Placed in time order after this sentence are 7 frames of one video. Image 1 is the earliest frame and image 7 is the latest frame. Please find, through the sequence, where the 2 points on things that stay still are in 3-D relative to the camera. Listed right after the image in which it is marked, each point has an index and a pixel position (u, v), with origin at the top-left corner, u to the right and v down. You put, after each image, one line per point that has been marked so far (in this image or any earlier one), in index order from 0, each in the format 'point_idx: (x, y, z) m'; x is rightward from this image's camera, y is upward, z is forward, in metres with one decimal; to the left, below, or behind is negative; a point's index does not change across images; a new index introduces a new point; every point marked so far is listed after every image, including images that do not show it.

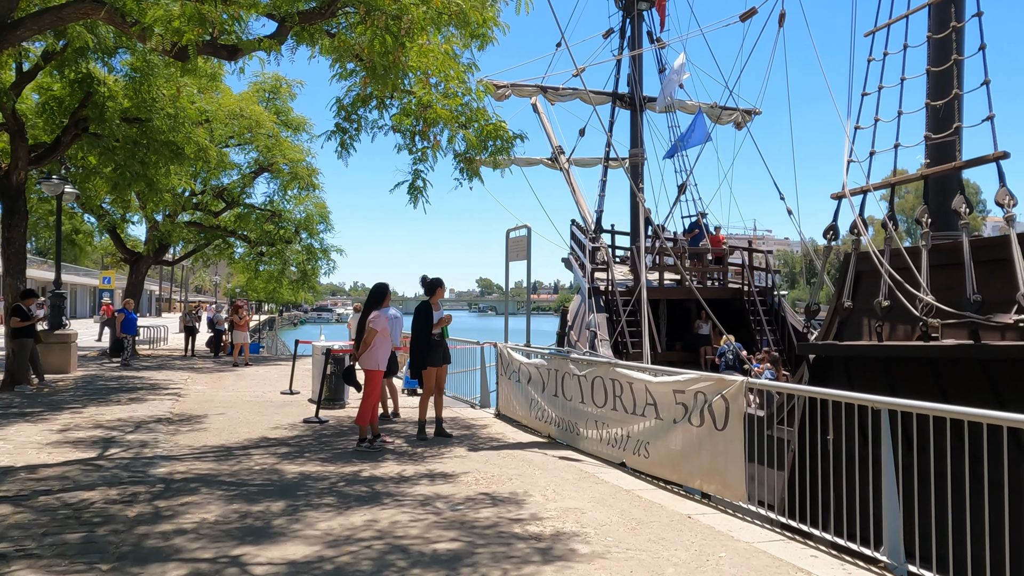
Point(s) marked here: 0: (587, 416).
0: (+0.7, -1.1, +6.8) m
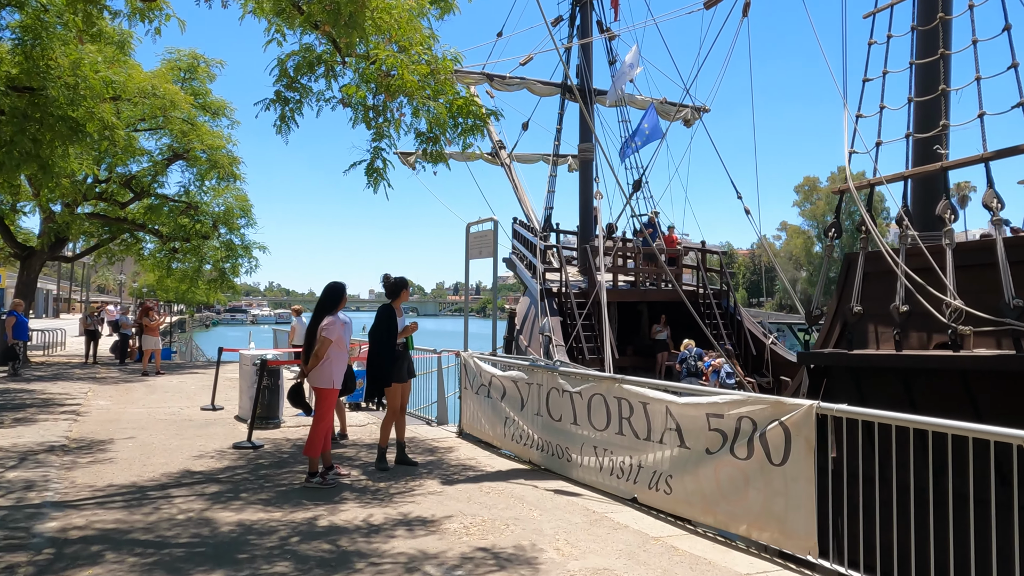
0: (+0.6, -1.2, +5.8) m
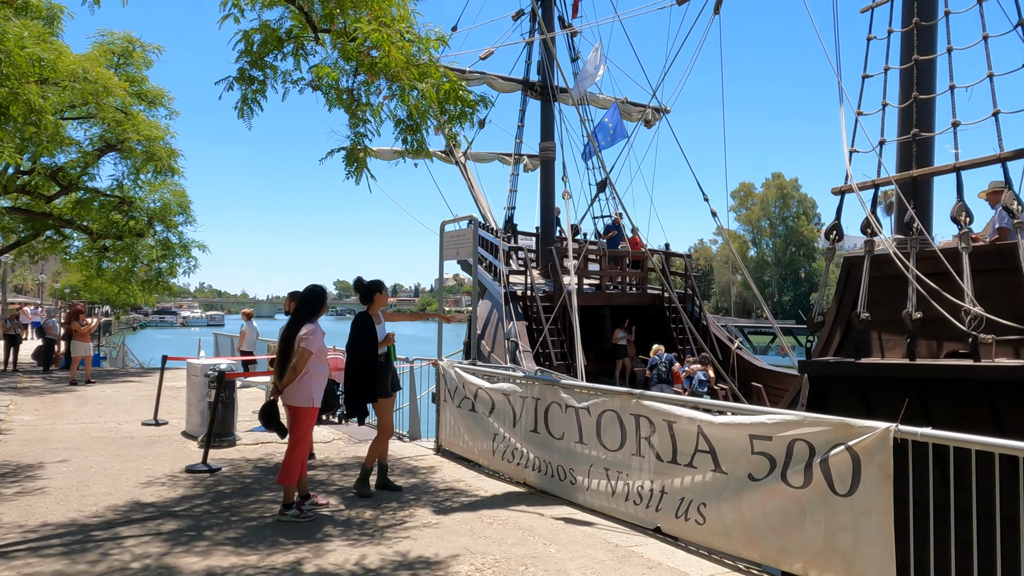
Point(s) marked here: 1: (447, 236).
0: (+0.6, -1.2, +5.2) m
1: (-0.7, +0.6, +8.2) m
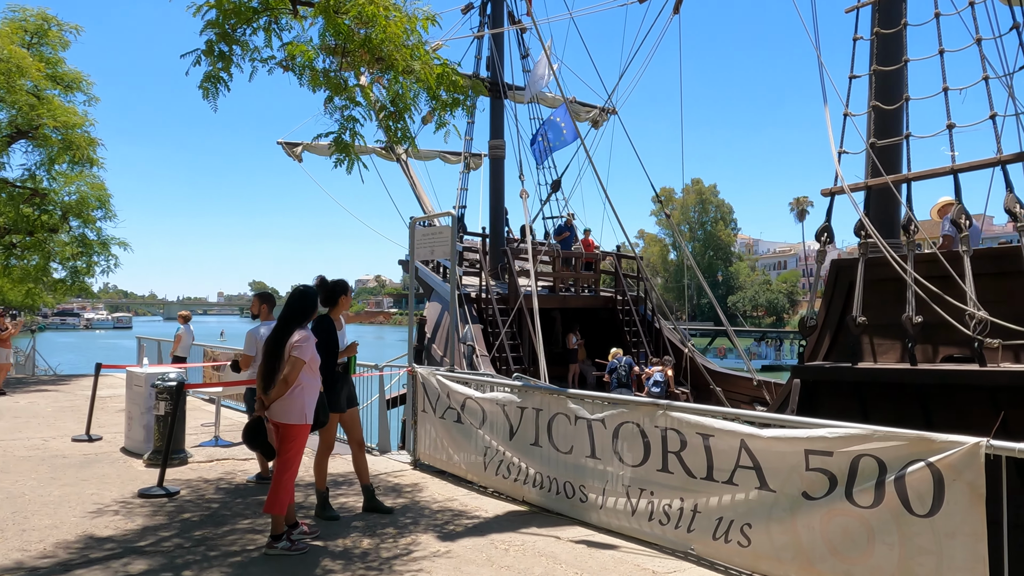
0: (+0.6, -1.2, +4.8) m
1: (-0.9, +0.5, +7.7) m
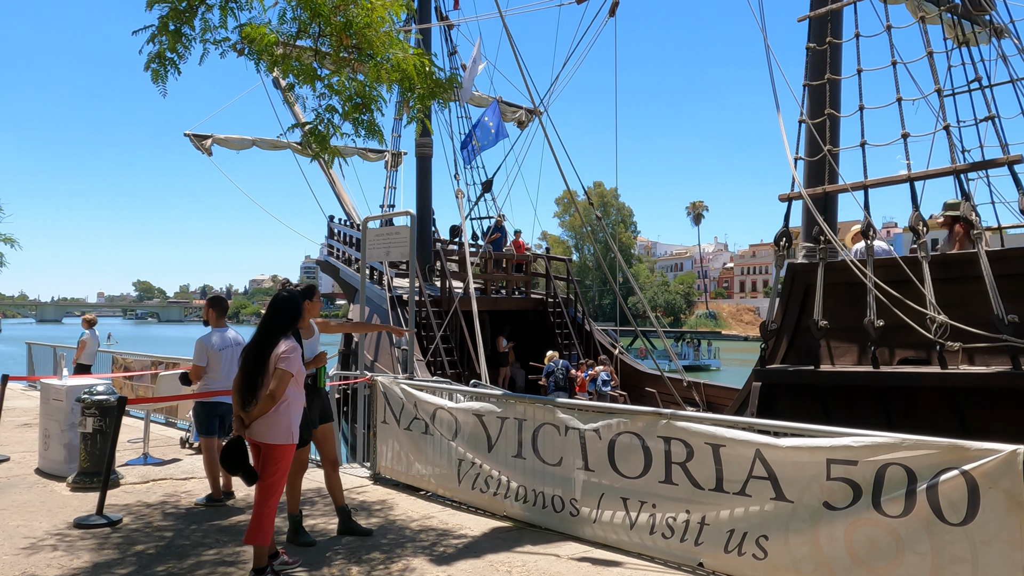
0: (+0.6, -1.2, +4.6) m
1: (-1.3, +0.5, +7.3) m
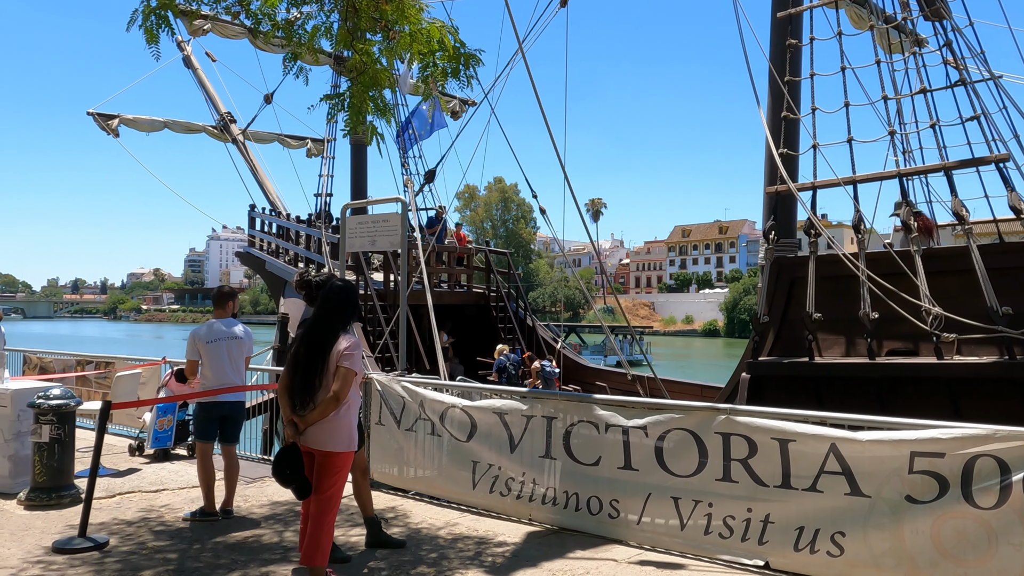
0: (+0.8, -1.2, +4.5) m
1: (-1.4, +0.6, +6.8) m
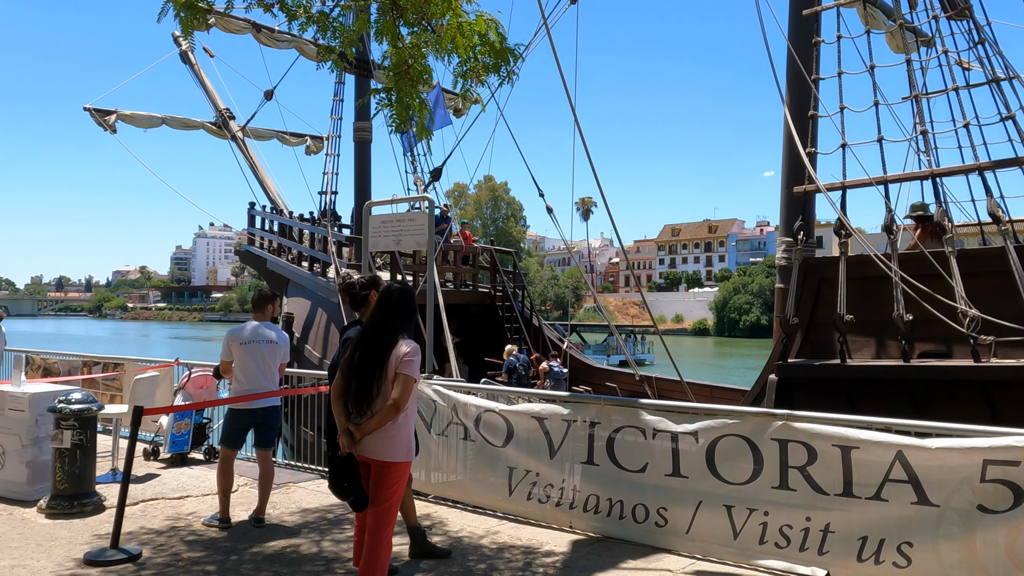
0: (+1.1, -1.2, +4.3) m
1: (-1.2, +0.6, +6.6) m
